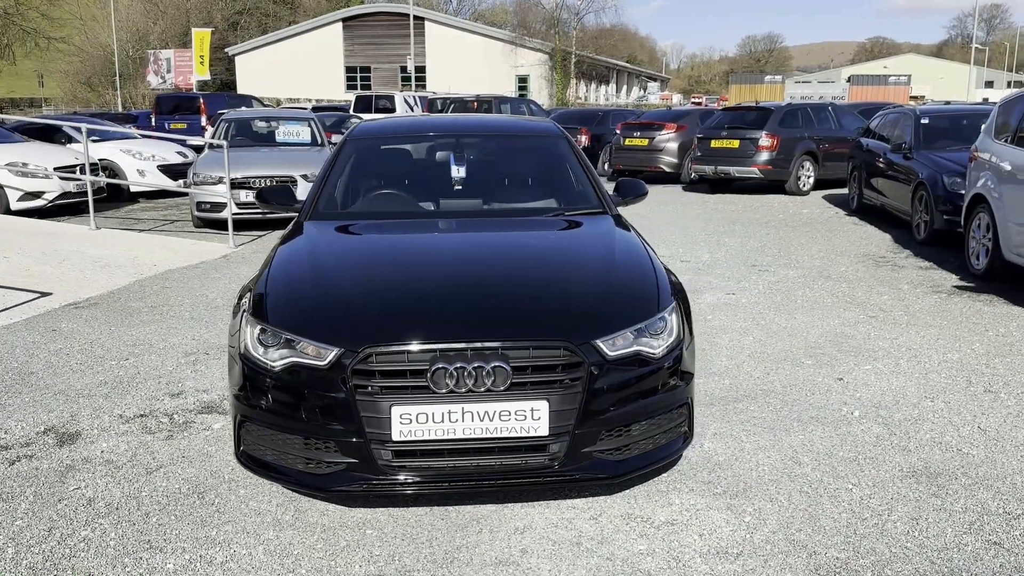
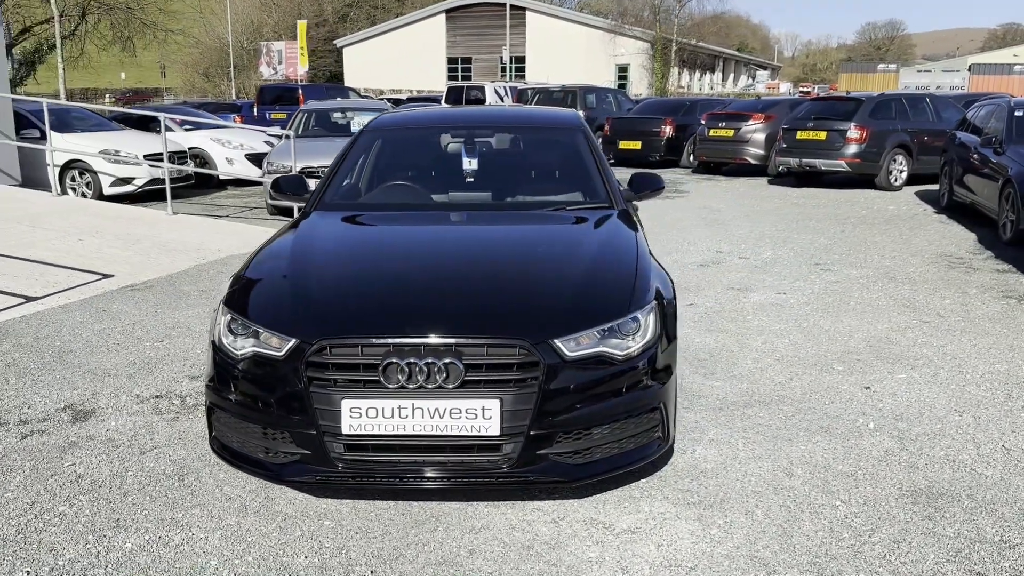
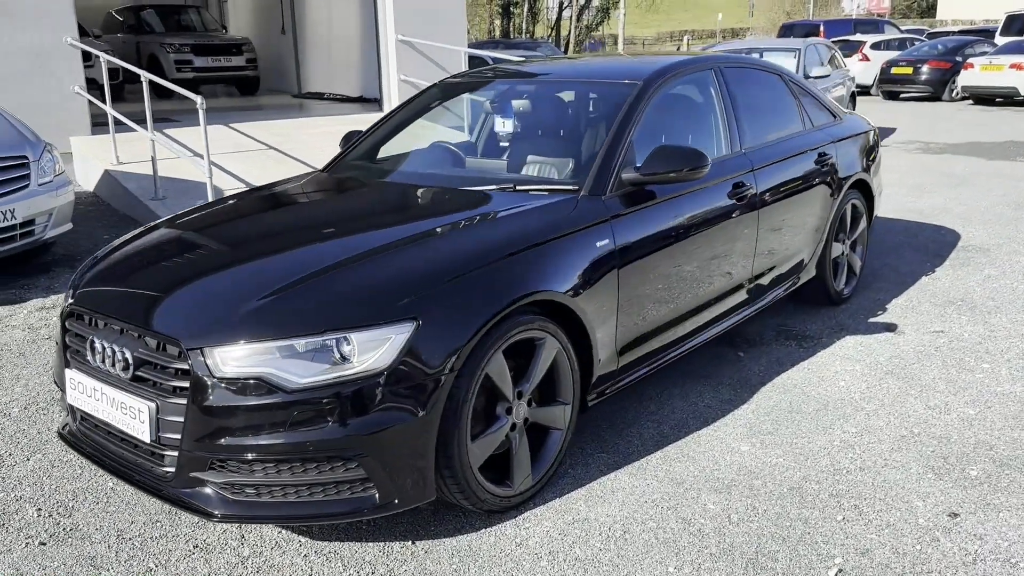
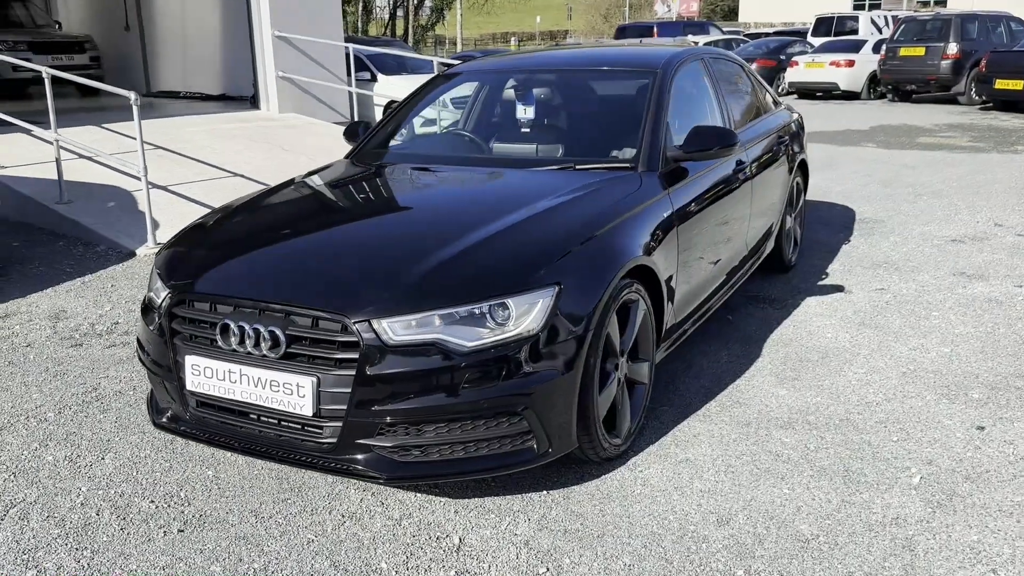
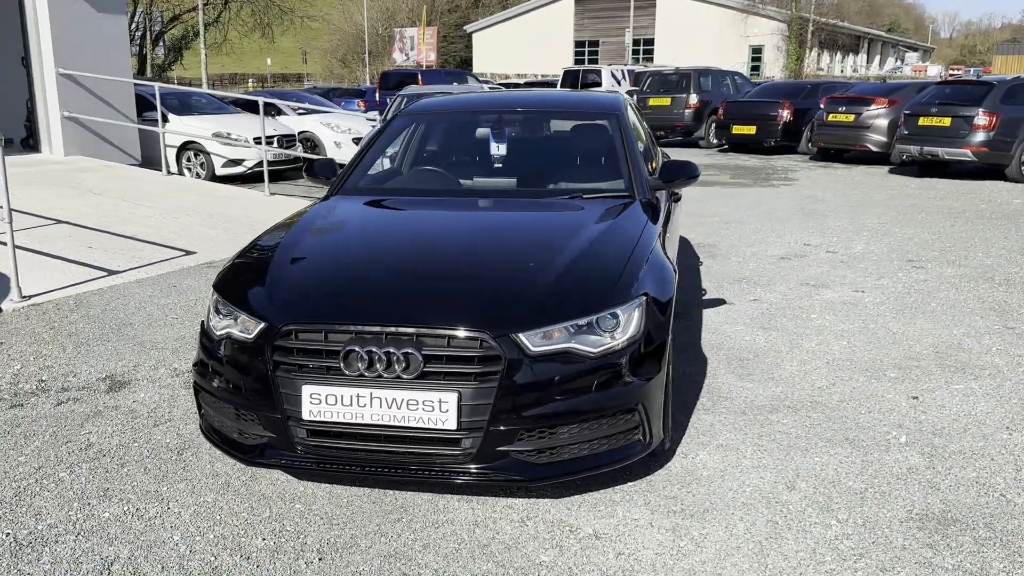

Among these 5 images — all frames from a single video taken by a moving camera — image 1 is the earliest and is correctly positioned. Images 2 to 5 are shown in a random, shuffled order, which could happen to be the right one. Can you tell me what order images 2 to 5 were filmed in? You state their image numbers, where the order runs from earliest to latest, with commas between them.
2, 5, 4, 3
